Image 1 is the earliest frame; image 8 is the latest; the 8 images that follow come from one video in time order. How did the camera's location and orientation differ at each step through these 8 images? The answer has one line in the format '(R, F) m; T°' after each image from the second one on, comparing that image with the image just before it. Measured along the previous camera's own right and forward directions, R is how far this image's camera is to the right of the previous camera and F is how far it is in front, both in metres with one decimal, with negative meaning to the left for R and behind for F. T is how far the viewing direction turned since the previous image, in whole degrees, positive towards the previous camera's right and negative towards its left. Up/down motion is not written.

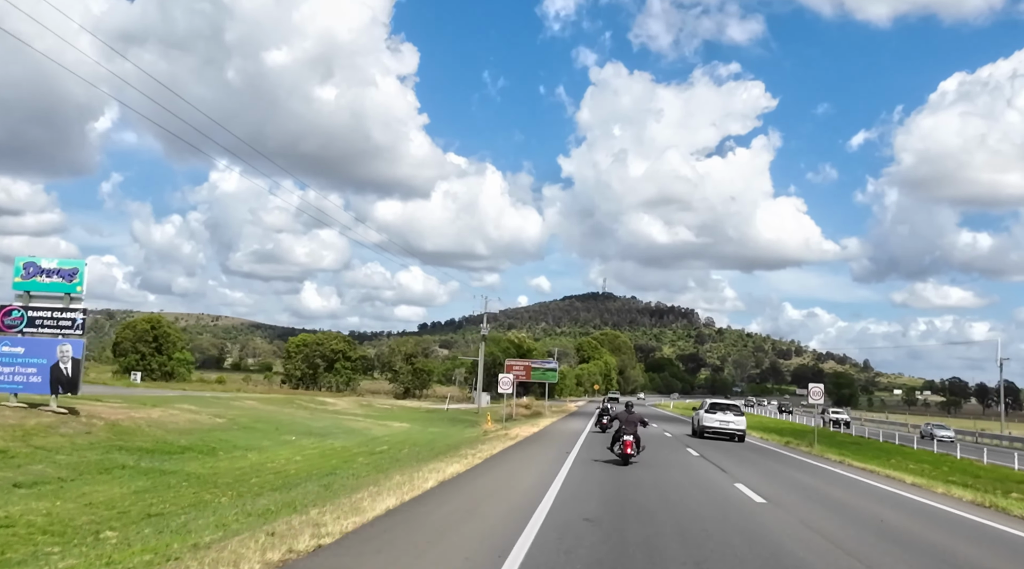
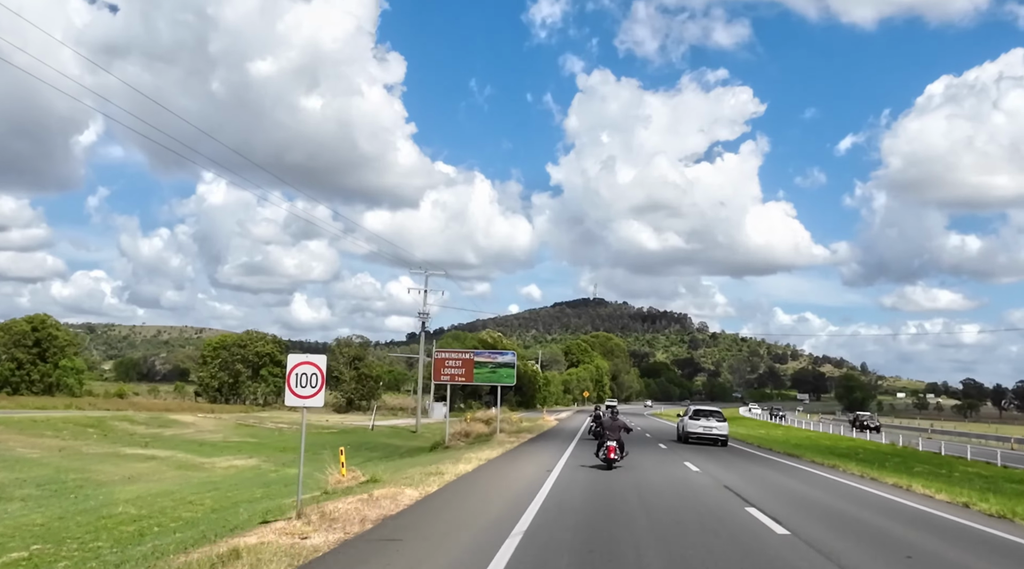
(+1.1, +9.3) m; +1°
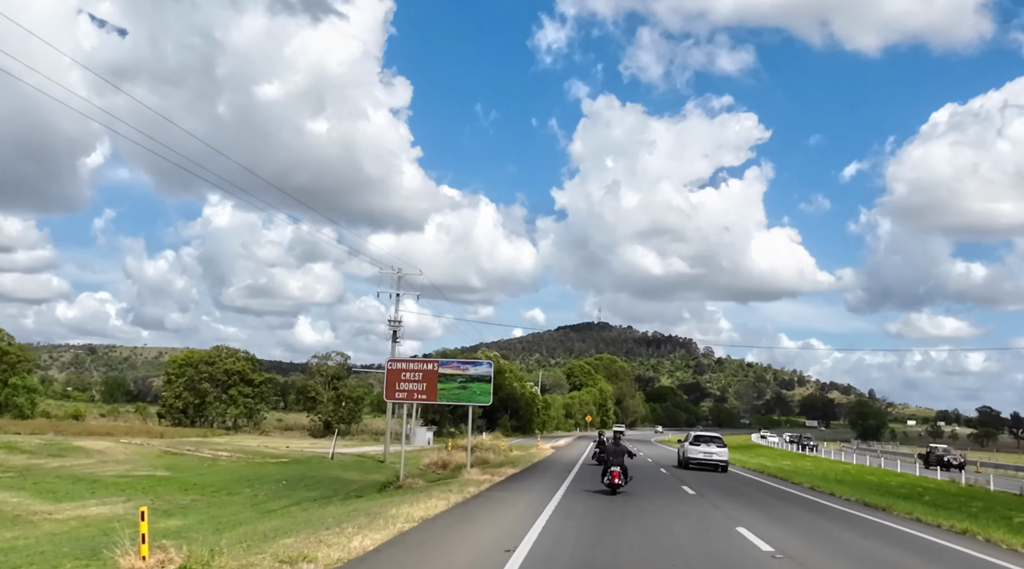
(+0.4, +3.5) m; 0°
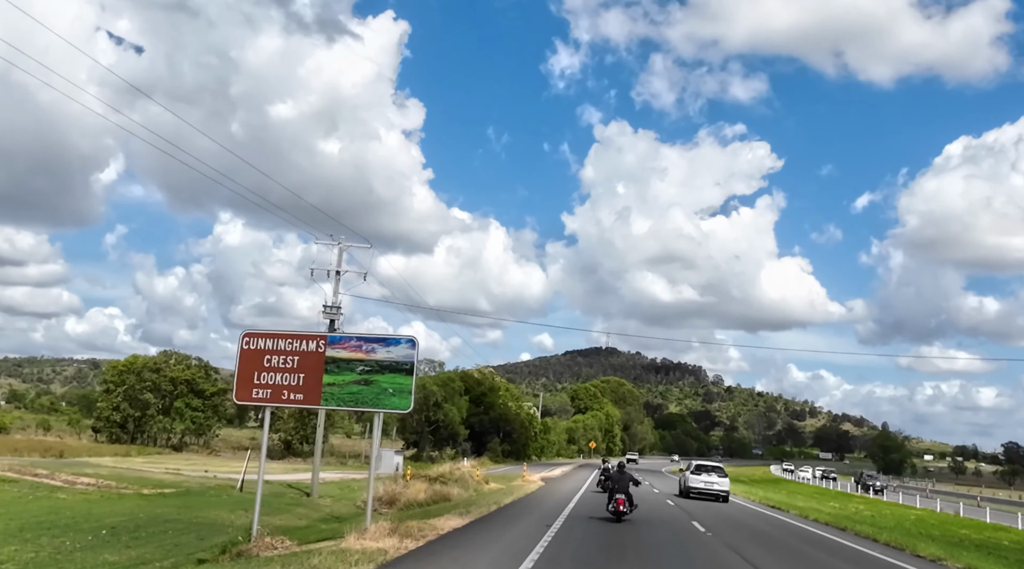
(+0.6, +4.9) m; -1°
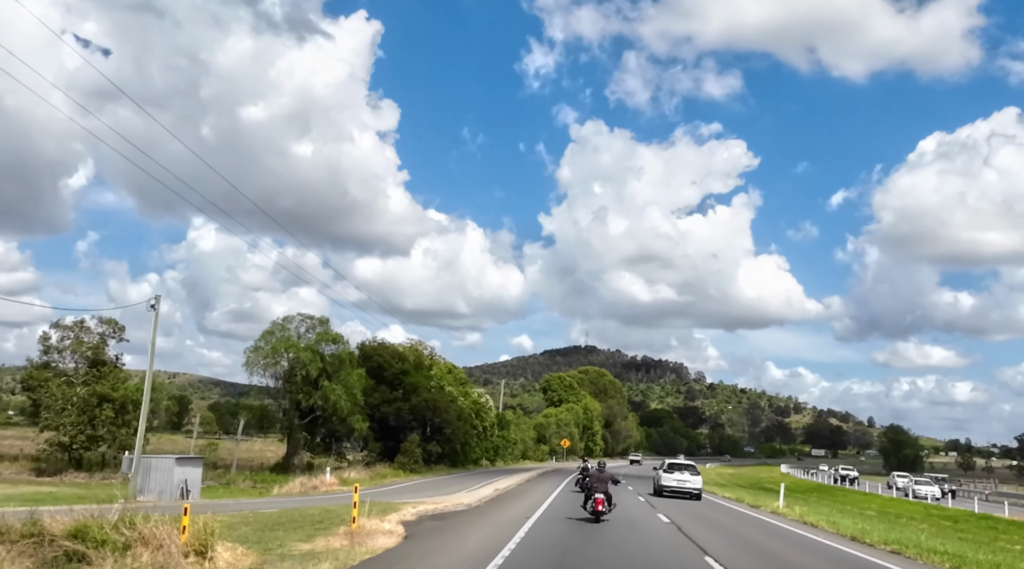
(+1.5, +11.5) m; +2°
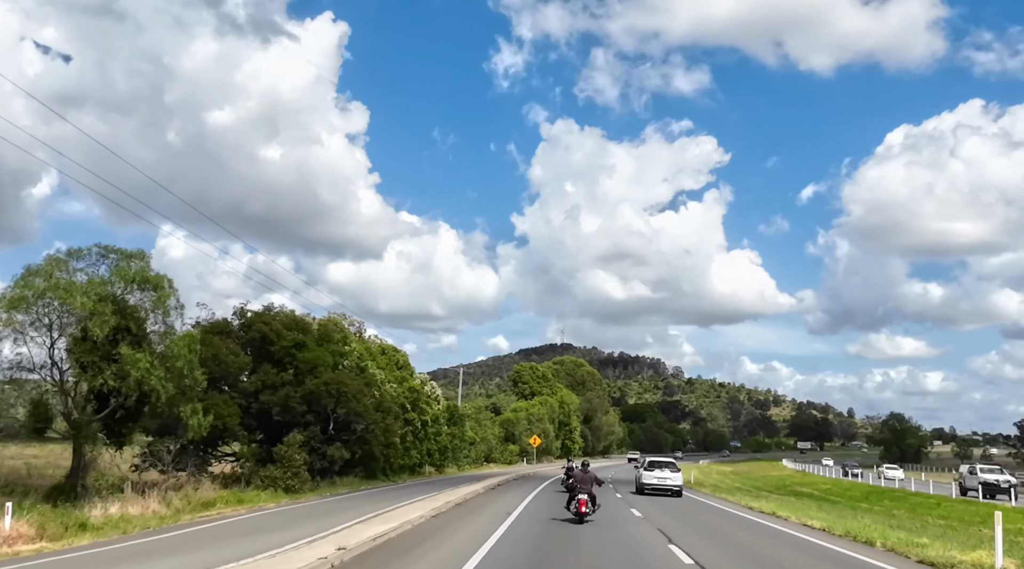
(+0.8, +7.7) m; +2°
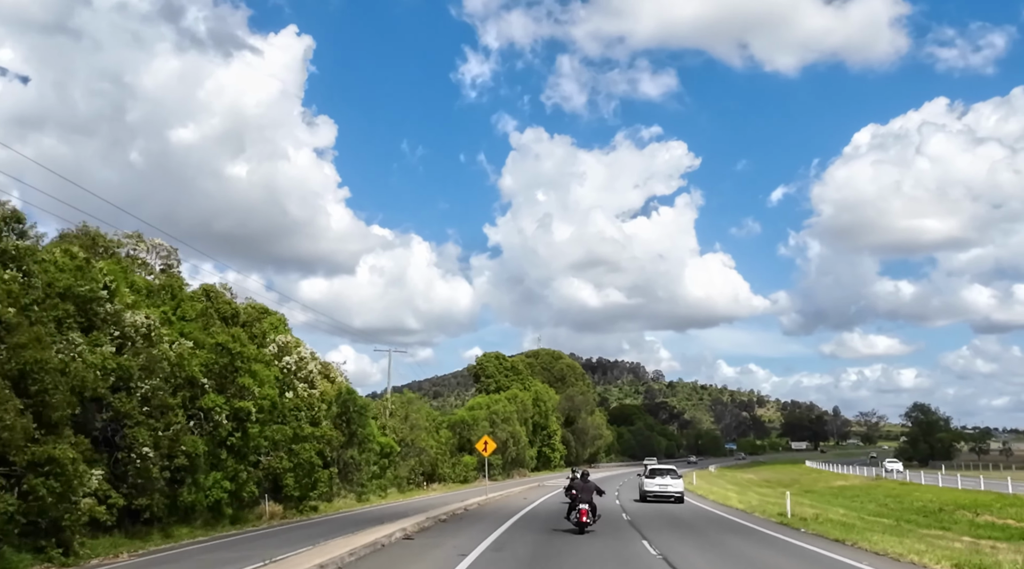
(+0.9, +11.4) m; +2°
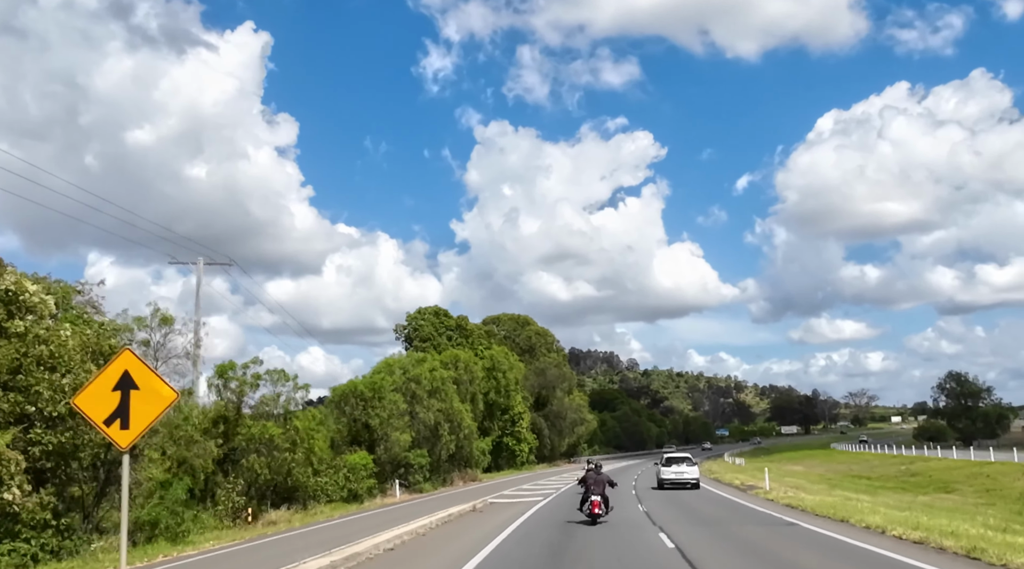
(+0.9, +12.5) m; +2°
